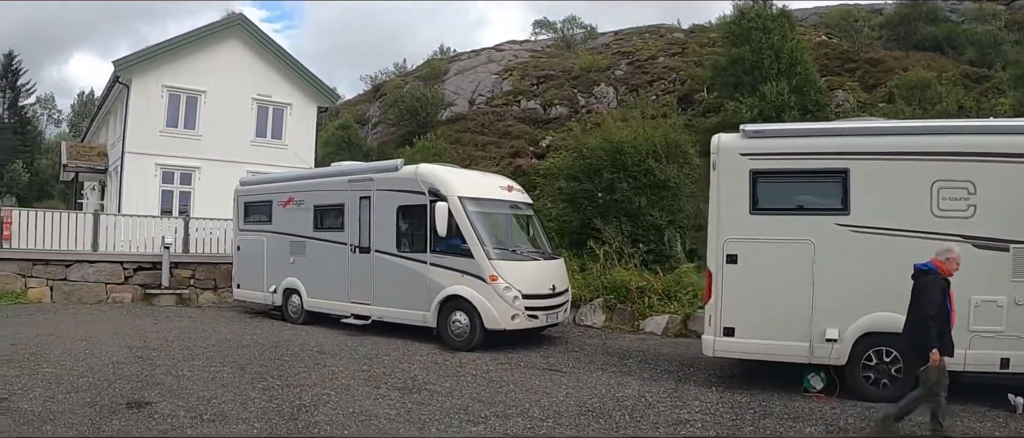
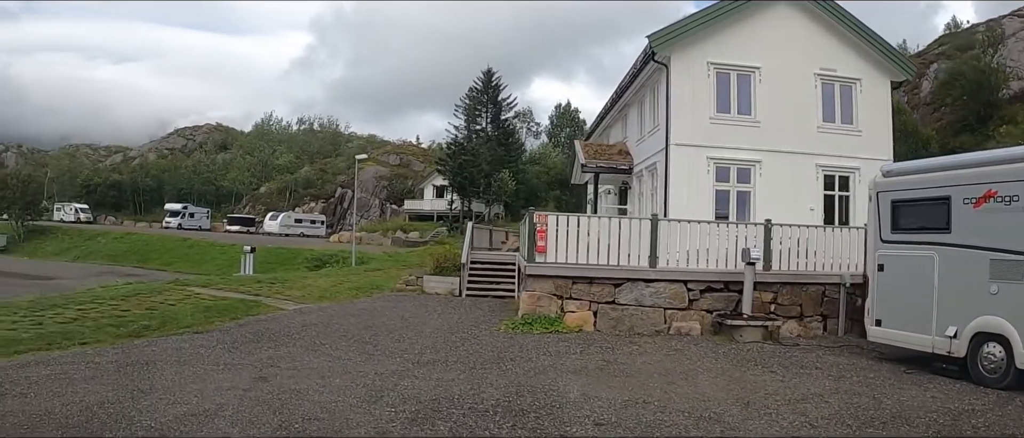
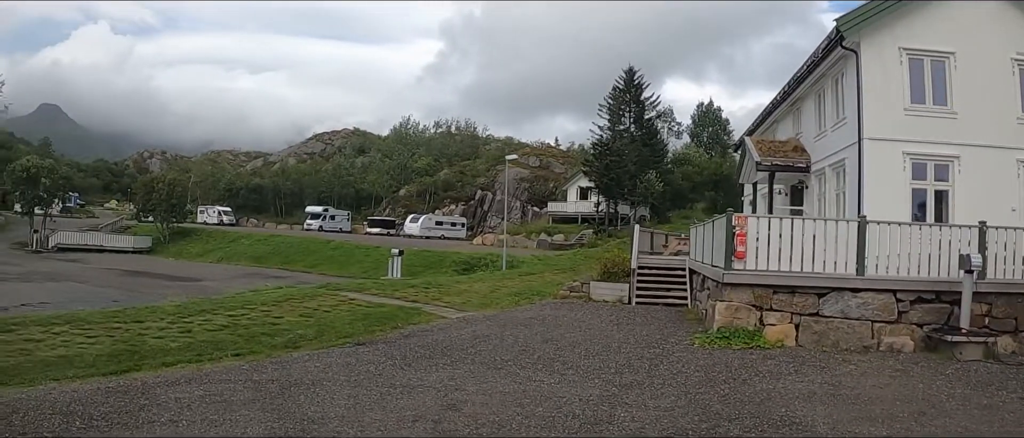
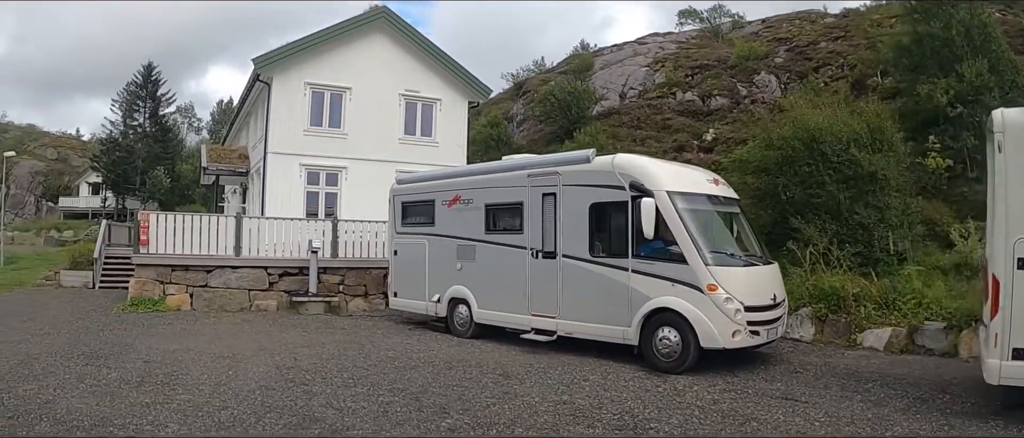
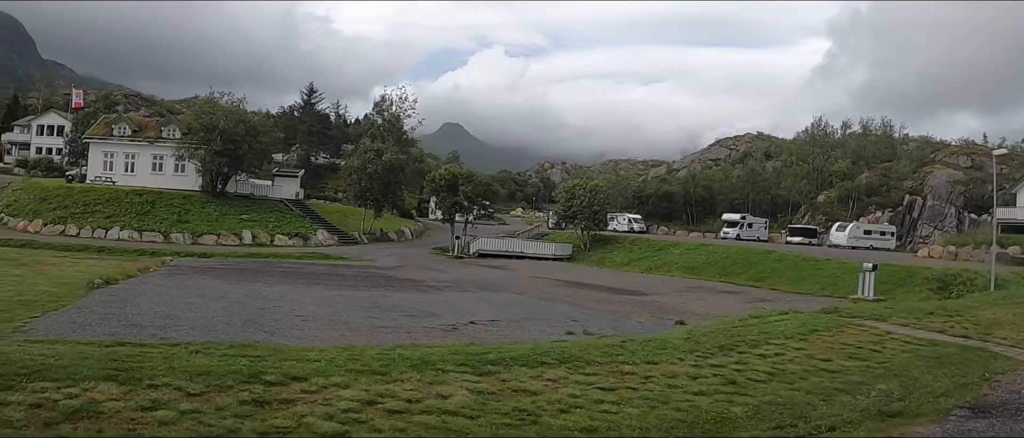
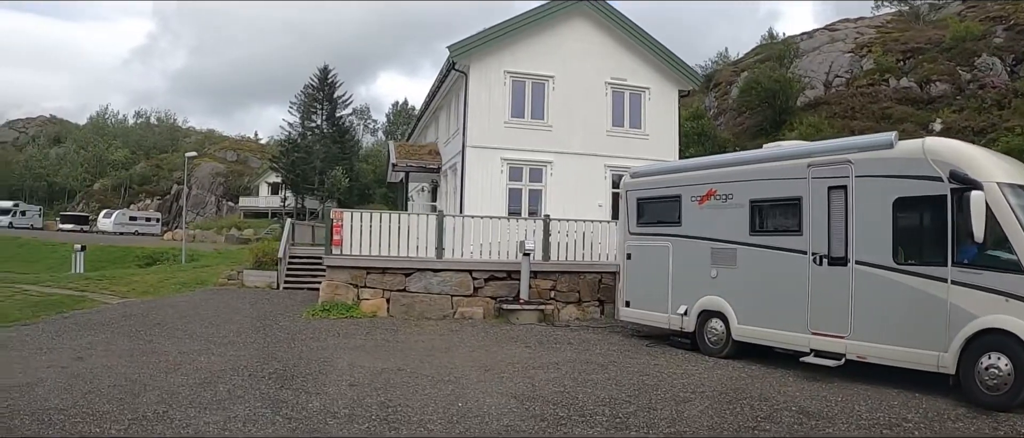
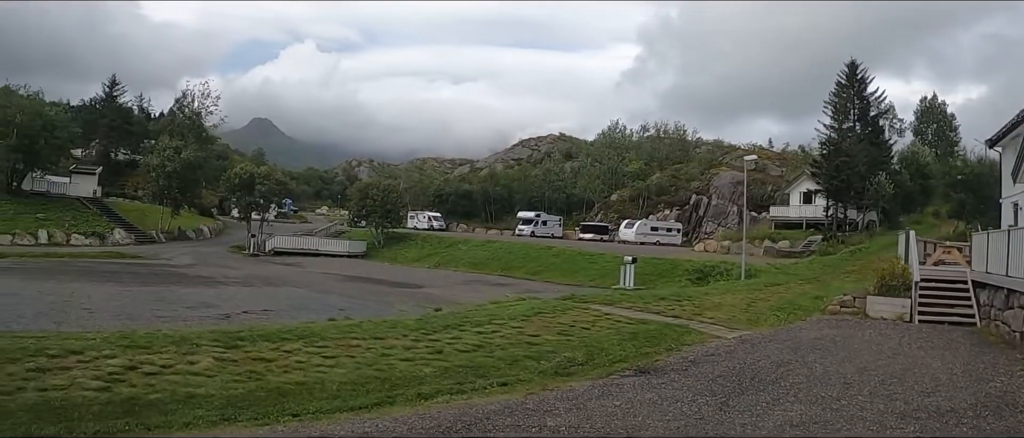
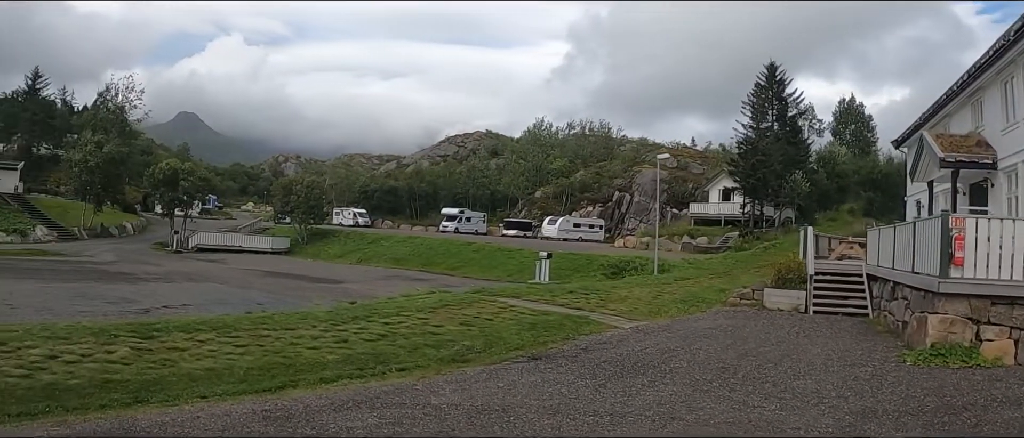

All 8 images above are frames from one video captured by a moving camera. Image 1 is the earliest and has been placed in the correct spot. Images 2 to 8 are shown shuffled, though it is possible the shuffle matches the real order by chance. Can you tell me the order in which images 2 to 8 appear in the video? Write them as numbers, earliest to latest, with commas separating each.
4, 6, 2, 3, 8, 7, 5
